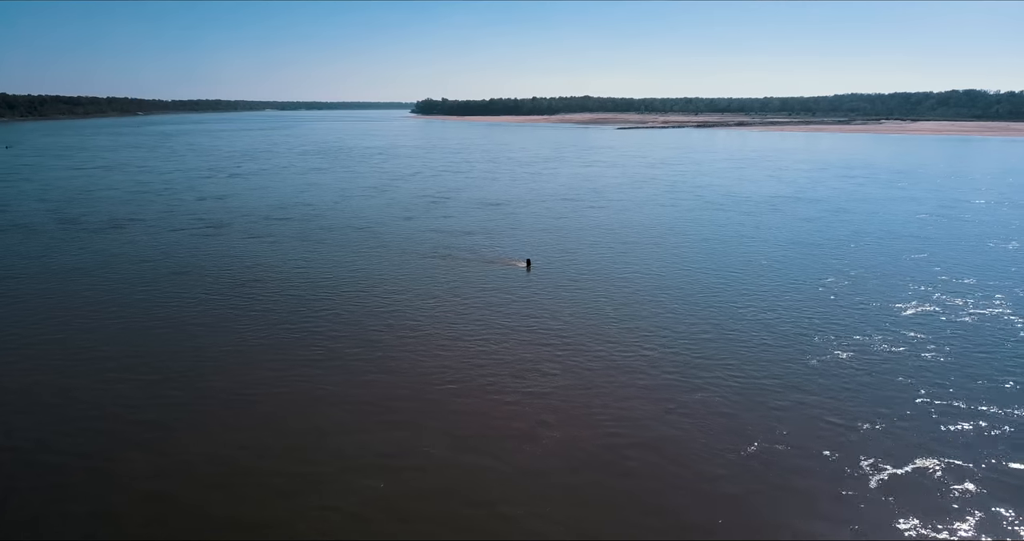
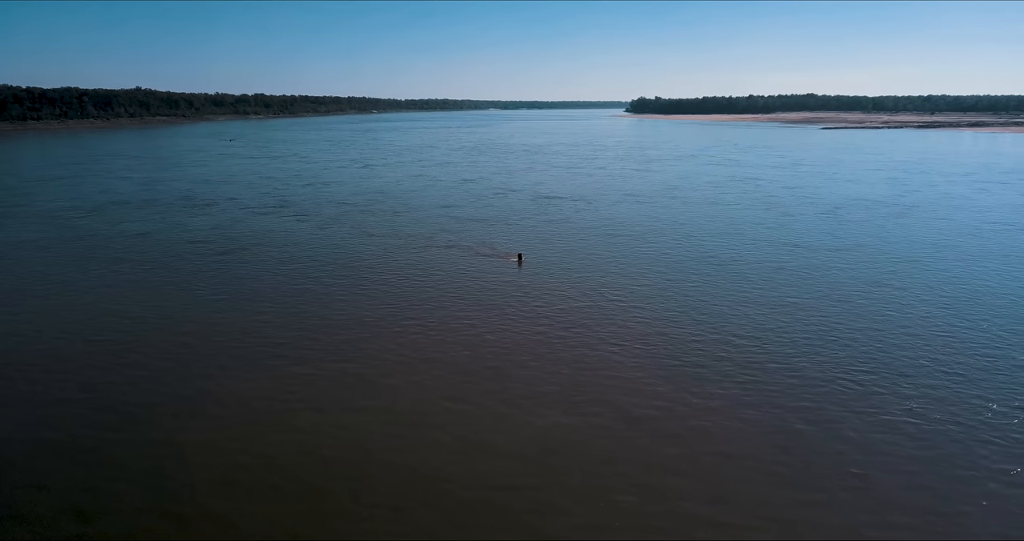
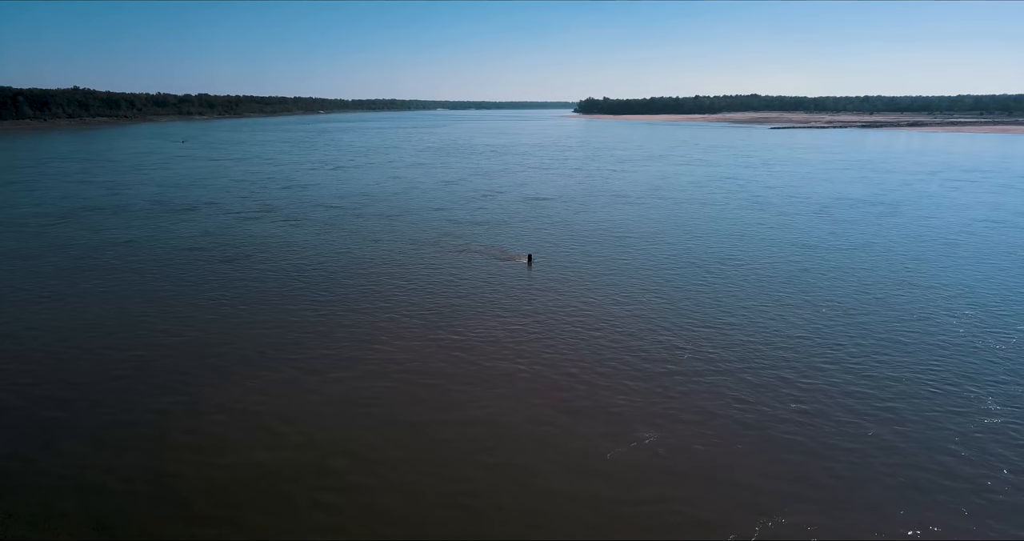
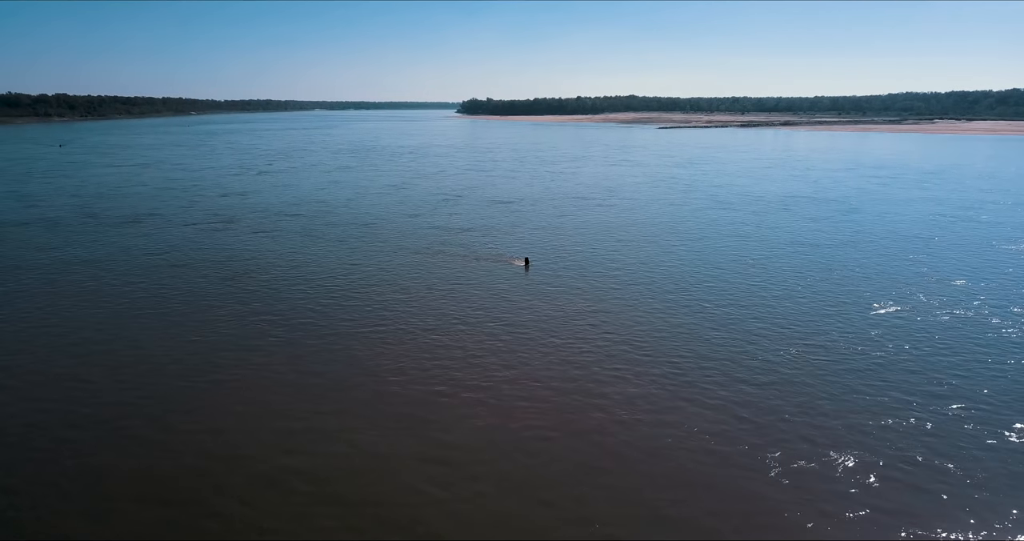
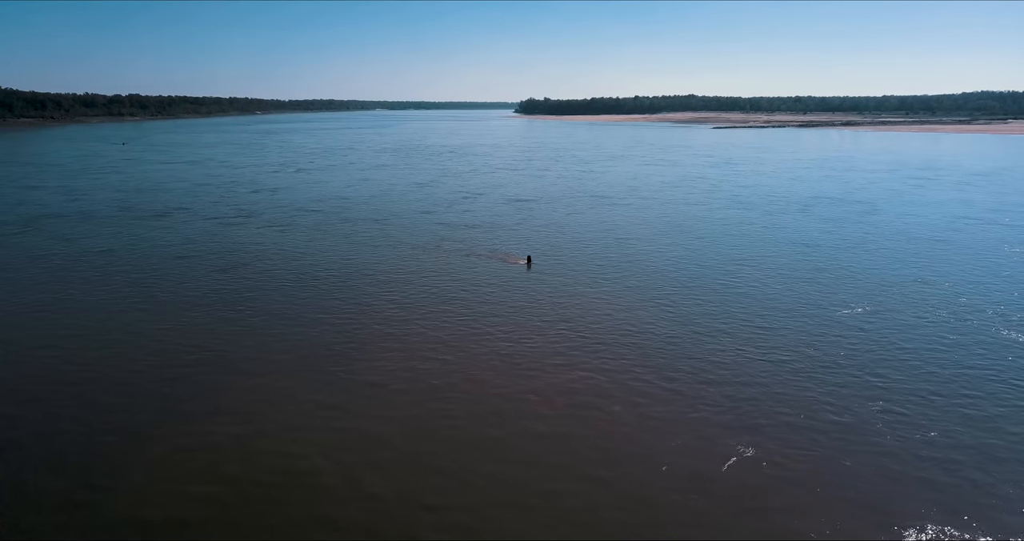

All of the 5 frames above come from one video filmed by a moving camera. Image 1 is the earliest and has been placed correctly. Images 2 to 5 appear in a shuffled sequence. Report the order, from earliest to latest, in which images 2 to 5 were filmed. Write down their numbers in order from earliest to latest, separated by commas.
4, 5, 3, 2
